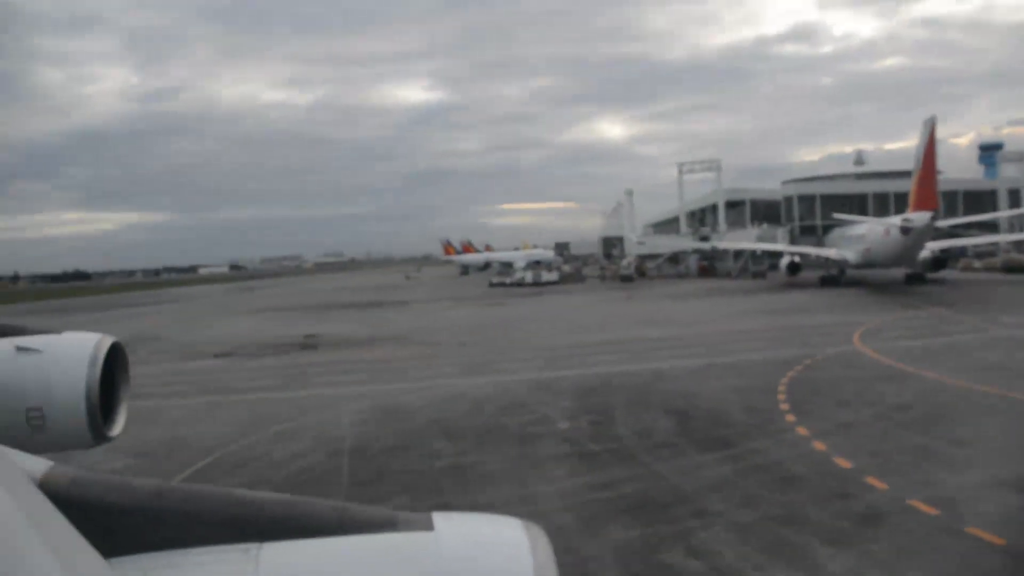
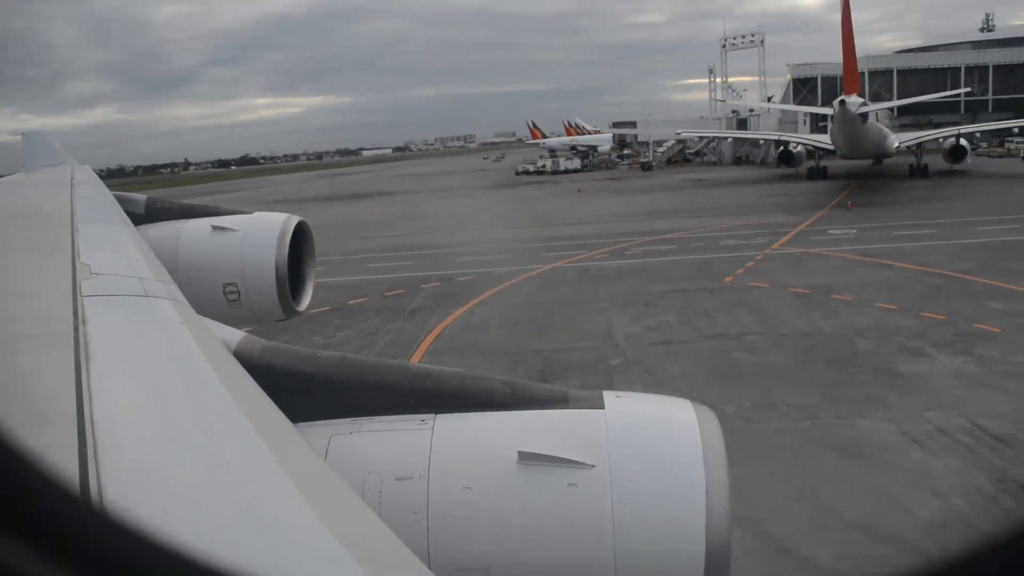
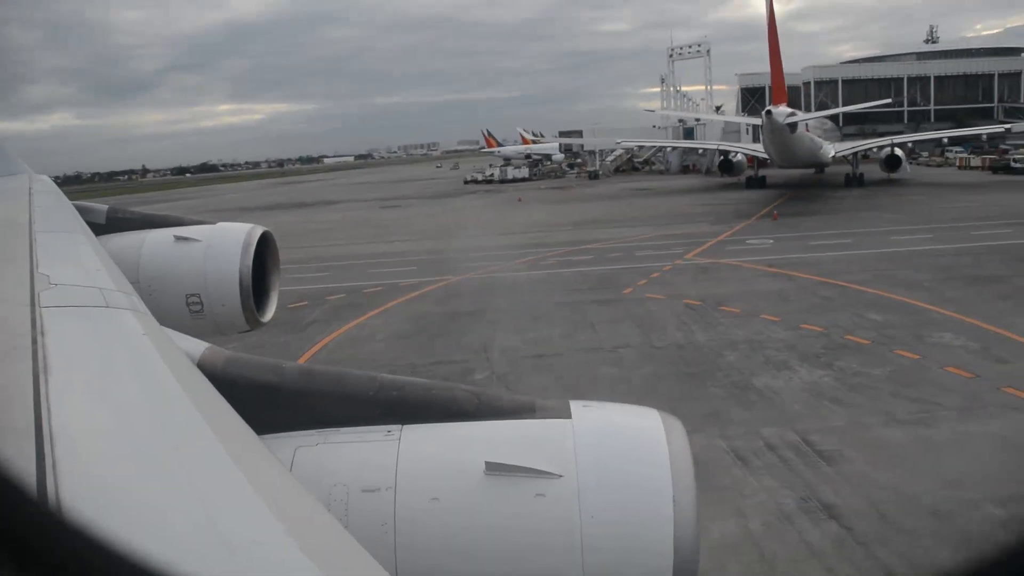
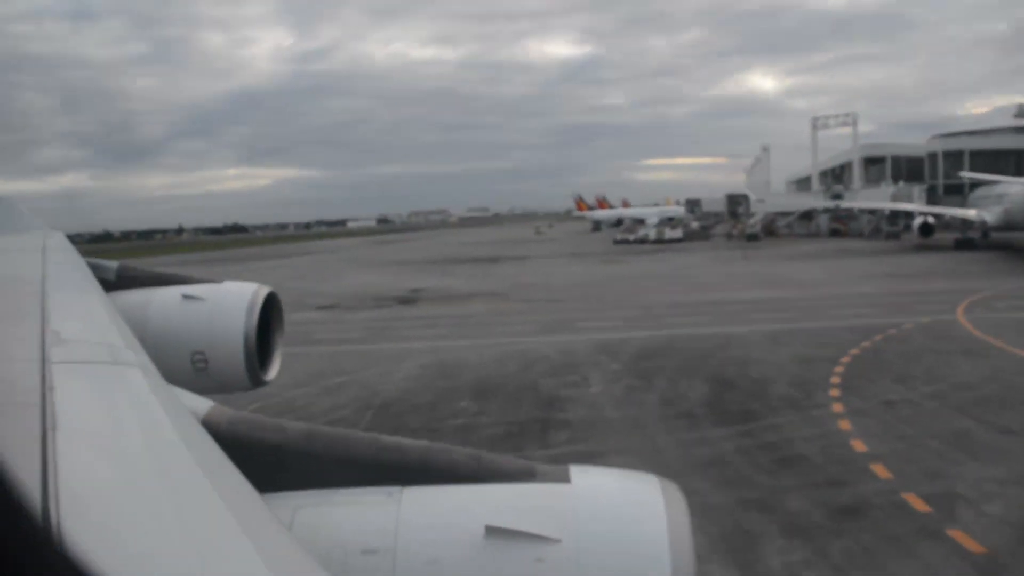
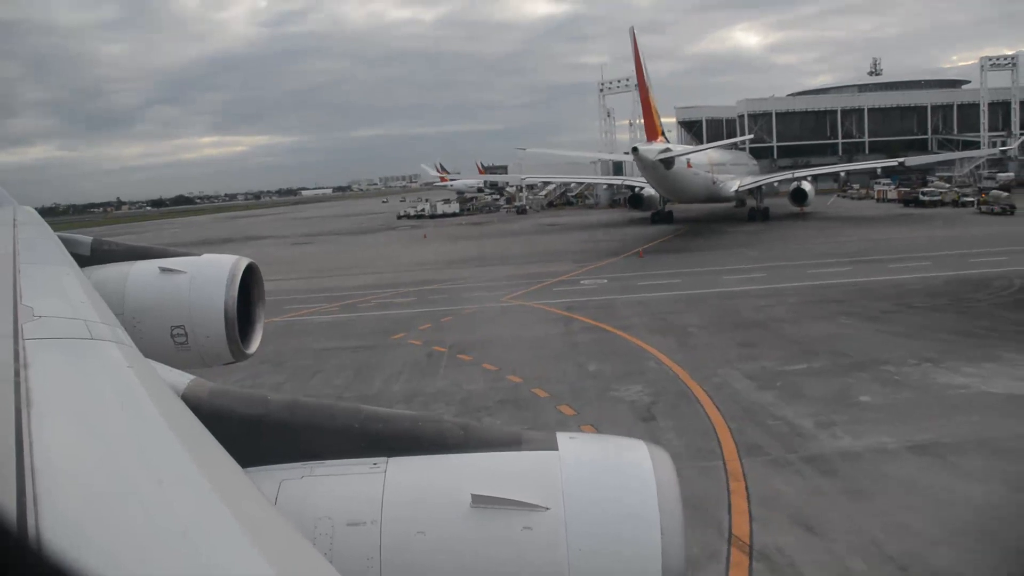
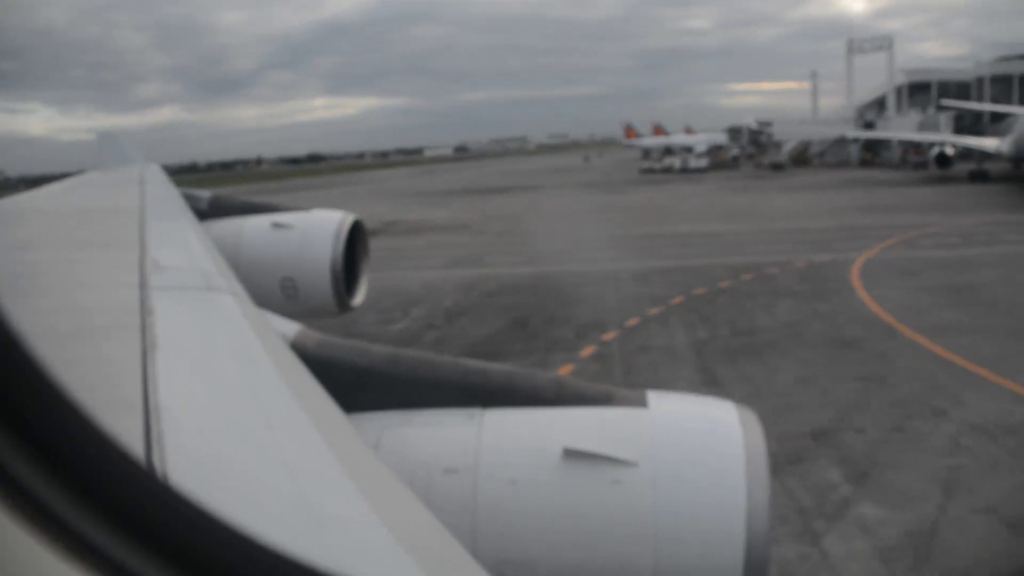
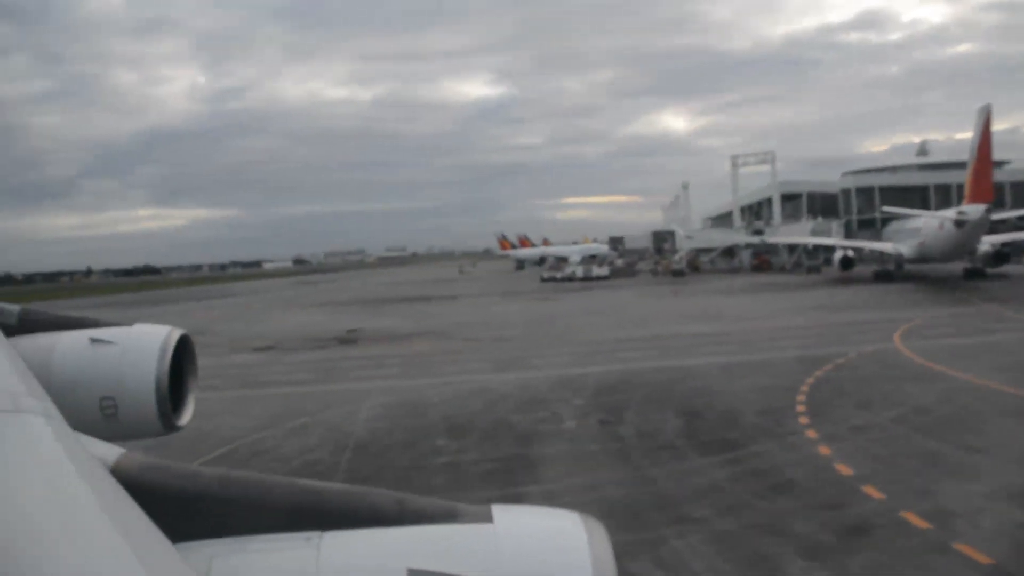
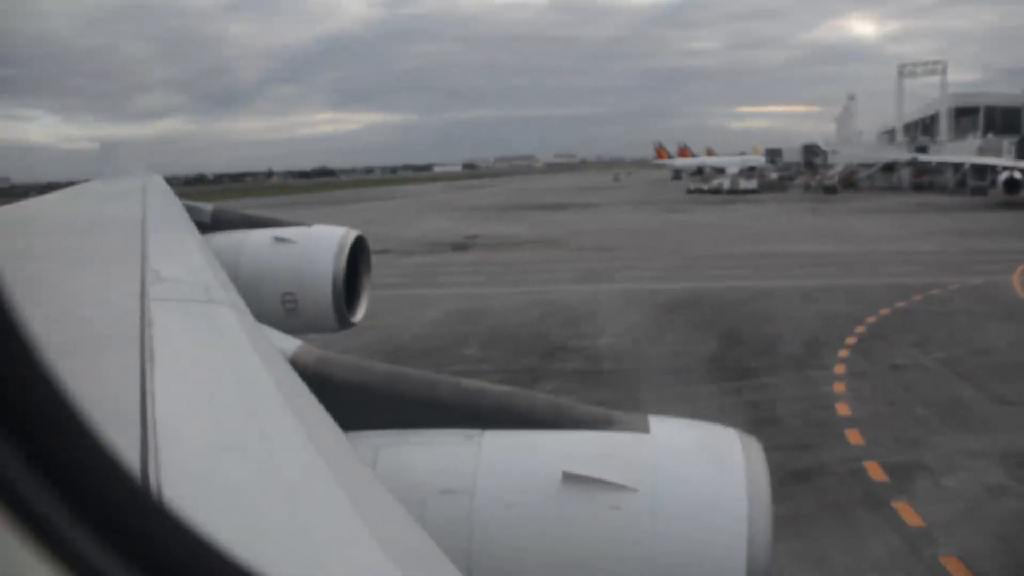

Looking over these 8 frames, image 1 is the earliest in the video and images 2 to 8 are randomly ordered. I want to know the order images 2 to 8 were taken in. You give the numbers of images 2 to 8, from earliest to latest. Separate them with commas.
7, 4, 8, 6, 2, 3, 5
